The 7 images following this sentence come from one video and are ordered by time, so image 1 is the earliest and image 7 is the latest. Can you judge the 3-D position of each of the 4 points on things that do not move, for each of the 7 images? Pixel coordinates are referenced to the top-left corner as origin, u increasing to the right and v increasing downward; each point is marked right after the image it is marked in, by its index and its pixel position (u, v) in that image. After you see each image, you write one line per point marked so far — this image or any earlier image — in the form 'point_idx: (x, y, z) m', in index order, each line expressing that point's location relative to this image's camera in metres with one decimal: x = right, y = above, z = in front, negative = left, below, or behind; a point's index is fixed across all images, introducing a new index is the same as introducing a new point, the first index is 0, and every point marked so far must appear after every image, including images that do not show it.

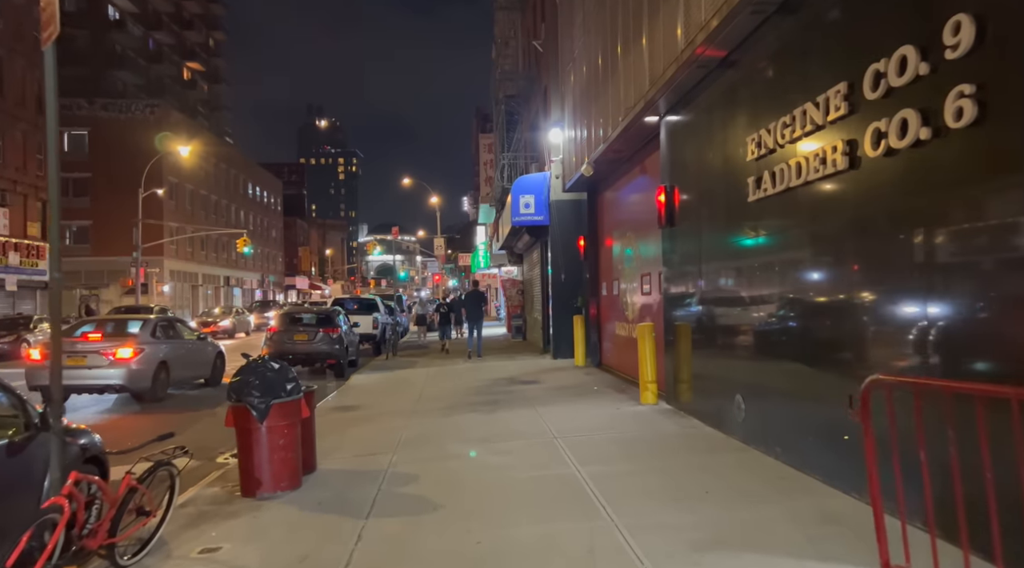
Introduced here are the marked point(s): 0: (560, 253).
0: (+1.2, +0.7, +16.8) m
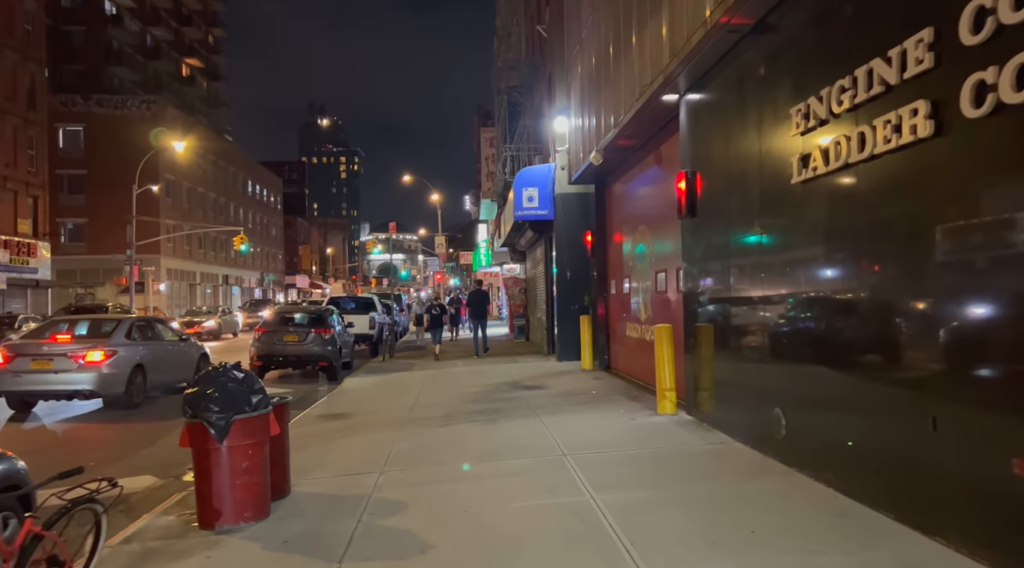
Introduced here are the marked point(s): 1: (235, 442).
0: (+1.2, +0.8, +15.9) m
1: (-2.1, -1.2, +5.3) m
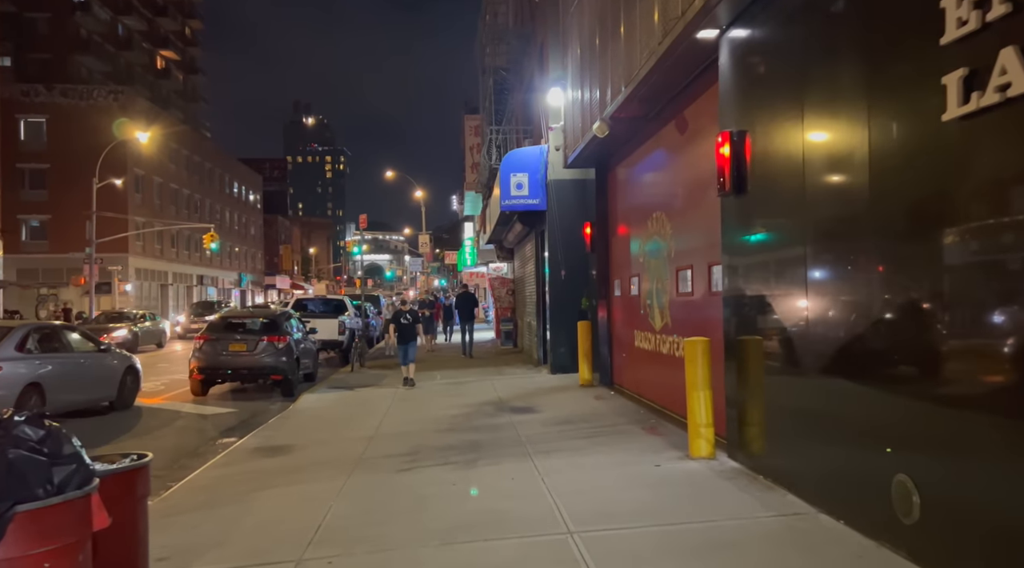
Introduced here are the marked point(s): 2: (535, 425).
0: (+1.0, +0.8, +13.8) m
1: (-2.2, -1.2, +3.1) m
2: (+0.3, -1.8, +8.8) m
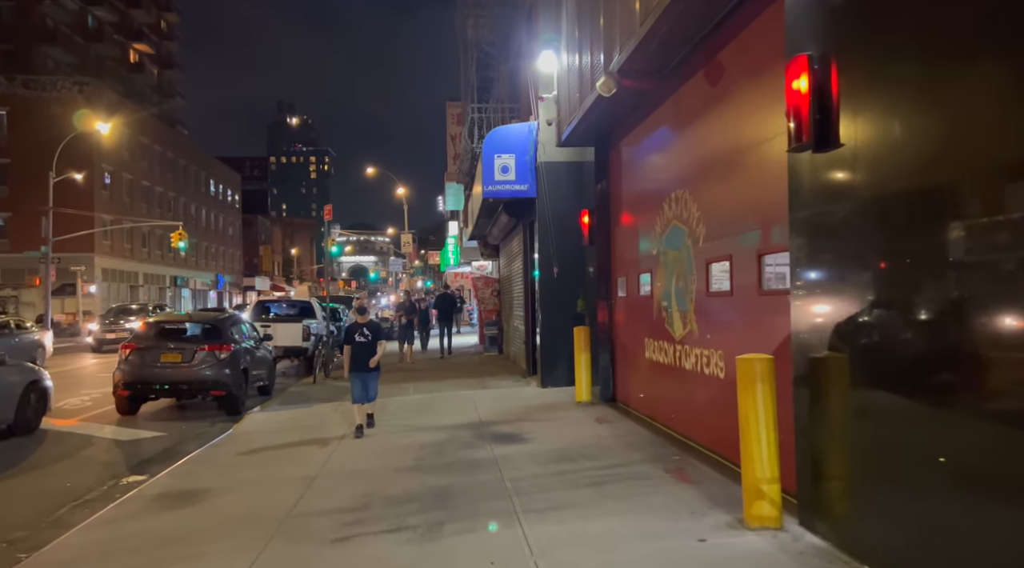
0: (+0.7, +0.8, +11.8) m
1: (-2.3, -1.1, +1.1) m
2: (+0.1, -1.7, +6.9) m
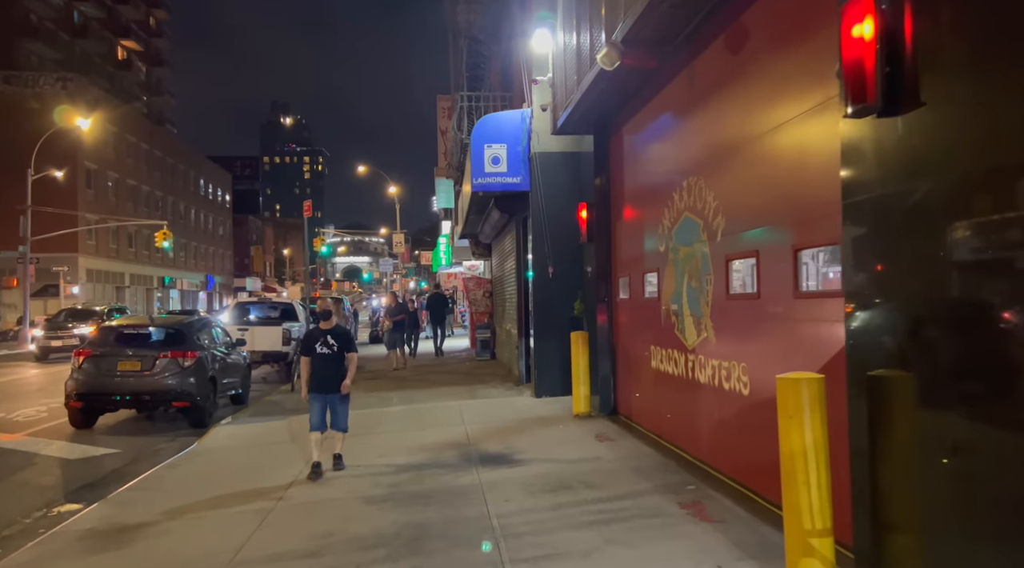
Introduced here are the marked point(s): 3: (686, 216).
0: (+0.6, +0.8, +10.9) m
1: (-2.3, -1.1, +0.1) m
2: (0.0, -1.7, +5.9) m
3: (+1.7, +0.7, +6.7) m
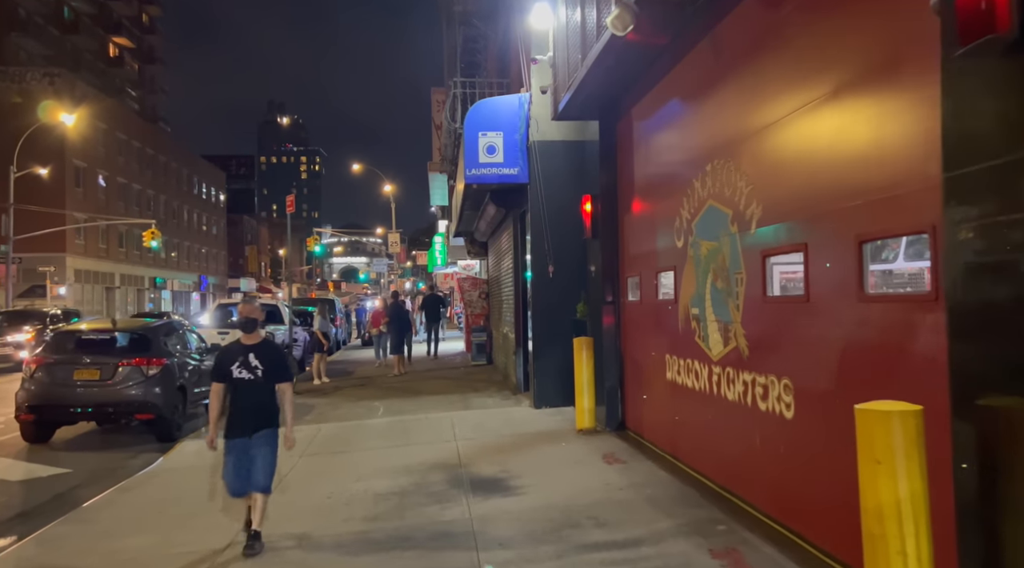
0: (+0.5, +0.8, +10.0) m
1: (-2.3, -1.1, -0.8) m
2: (0.0, -1.7, +5.0) m
3: (+1.6, +0.7, +5.8) m
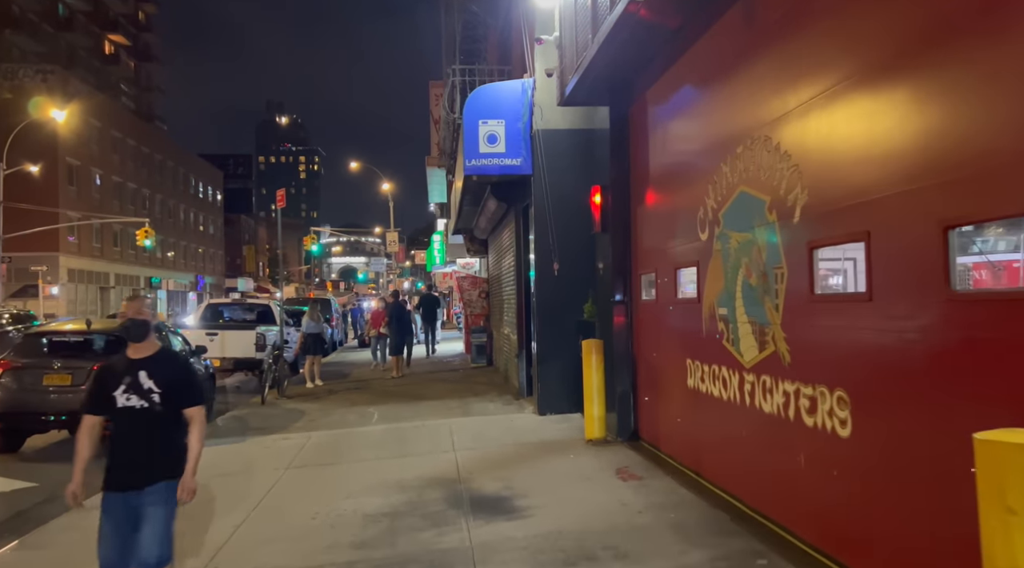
0: (+0.6, +0.8, +9.3) m
1: (-2.3, -1.1, -1.4) m
2: (0.0, -1.7, +4.3) m
3: (+1.7, +0.7, +5.1) m
